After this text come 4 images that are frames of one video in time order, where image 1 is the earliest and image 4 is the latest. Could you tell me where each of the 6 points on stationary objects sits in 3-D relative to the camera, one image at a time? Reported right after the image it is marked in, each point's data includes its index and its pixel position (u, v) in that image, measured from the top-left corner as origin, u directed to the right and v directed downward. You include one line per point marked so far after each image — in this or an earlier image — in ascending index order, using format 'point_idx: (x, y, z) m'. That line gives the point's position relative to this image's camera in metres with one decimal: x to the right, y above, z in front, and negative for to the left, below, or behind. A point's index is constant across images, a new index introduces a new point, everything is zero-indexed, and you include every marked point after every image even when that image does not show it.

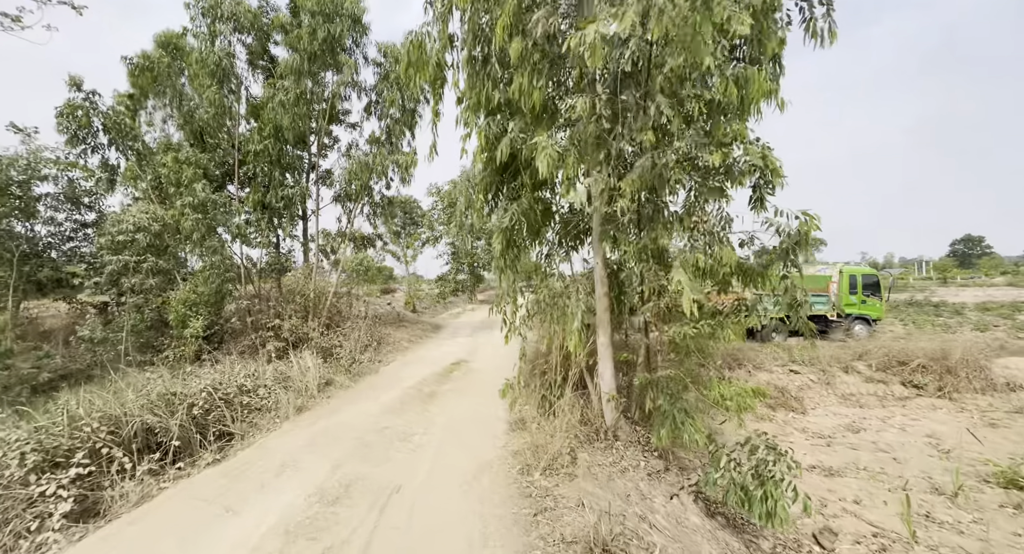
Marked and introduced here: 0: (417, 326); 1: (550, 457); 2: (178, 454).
0: (-3.6, -1.9, +16.1) m
1: (+0.4, -1.7, +4.1) m
2: (-3.7, -2.0, +4.7) m
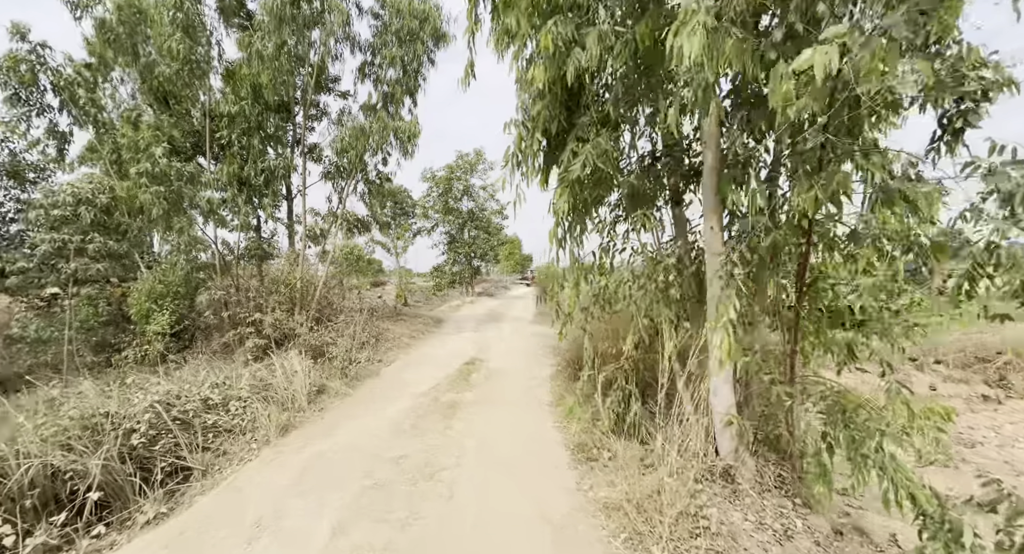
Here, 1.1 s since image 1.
0: (-3.3, -1.5, +14.7) m
1: (+1.0, -1.5, +2.7) m
2: (-3.1, -1.8, +3.3) m
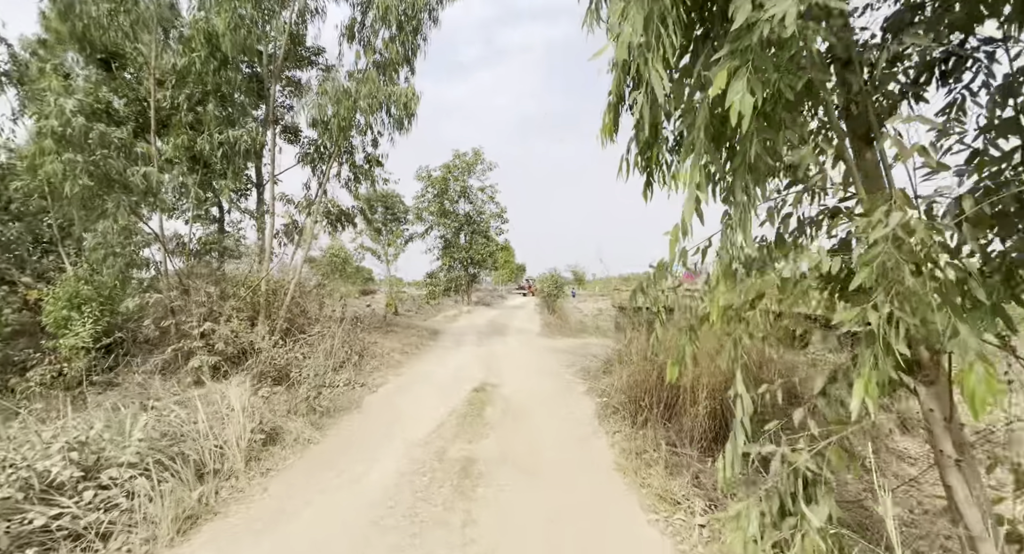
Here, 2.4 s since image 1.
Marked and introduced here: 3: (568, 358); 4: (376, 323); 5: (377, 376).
0: (-3.1, -1.6, +12.7) m
1: (+1.4, -1.4, +0.8) m
2: (-2.7, -1.6, +1.3) m
3: (+1.2, -1.8, +9.5) m
4: (-3.9, -1.3, +12.2) m
5: (-2.5, -1.9, +8.0) m
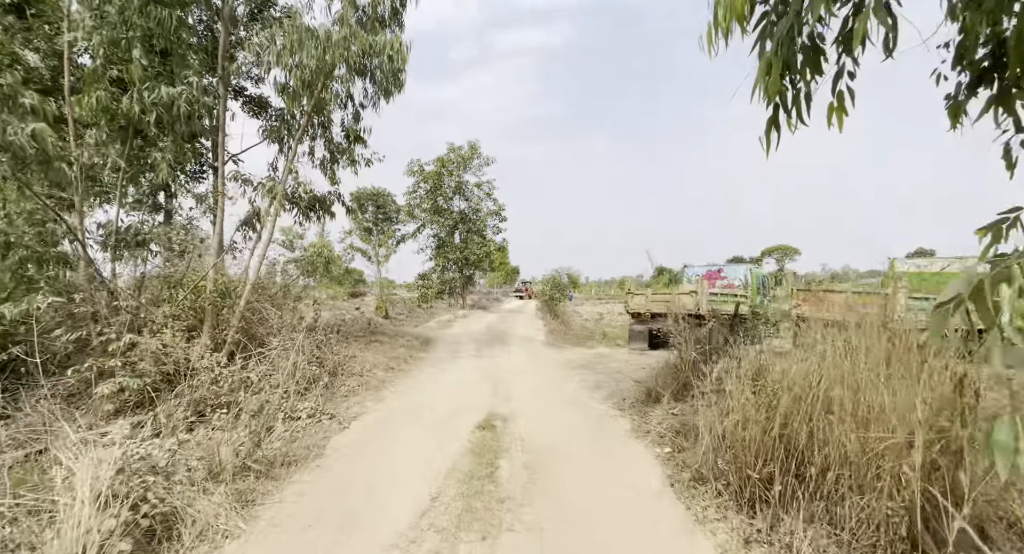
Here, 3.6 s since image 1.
0: (-3.0, -1.6, +10.9) m
1: (+1.7, -1.4, -0.8) m
2: (-2.4, -1.6, -0.4) m
3: (+1.4, -1.8, +7.9) m
4: (-3.8, -1.3, +10.5) m
5: (-2.4, -1.9, +6.3) m
